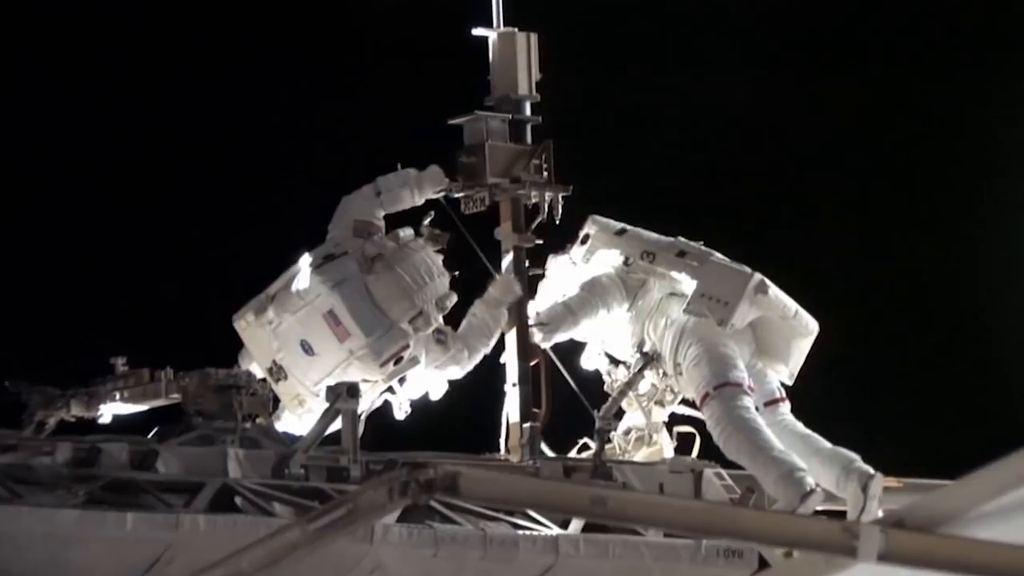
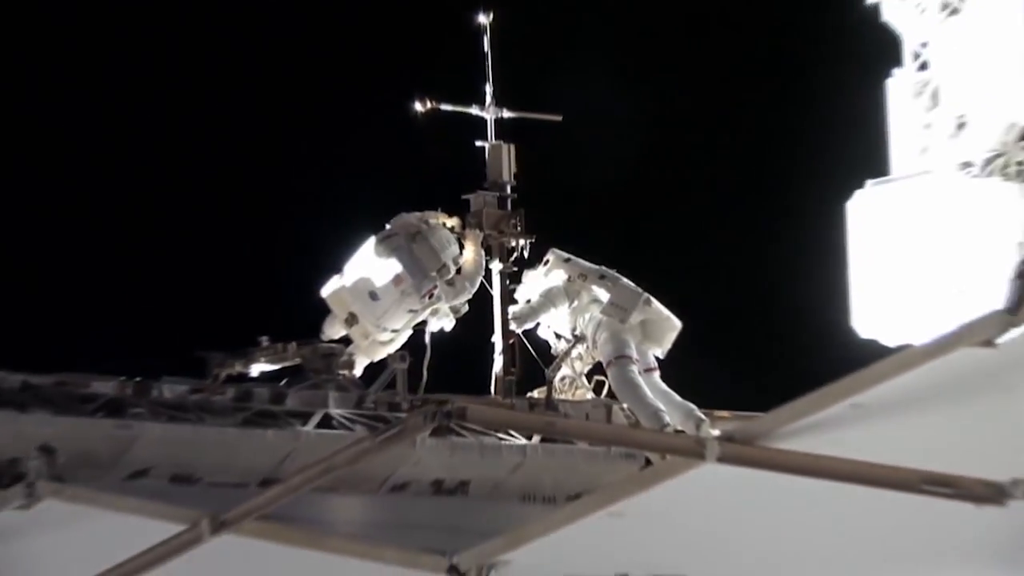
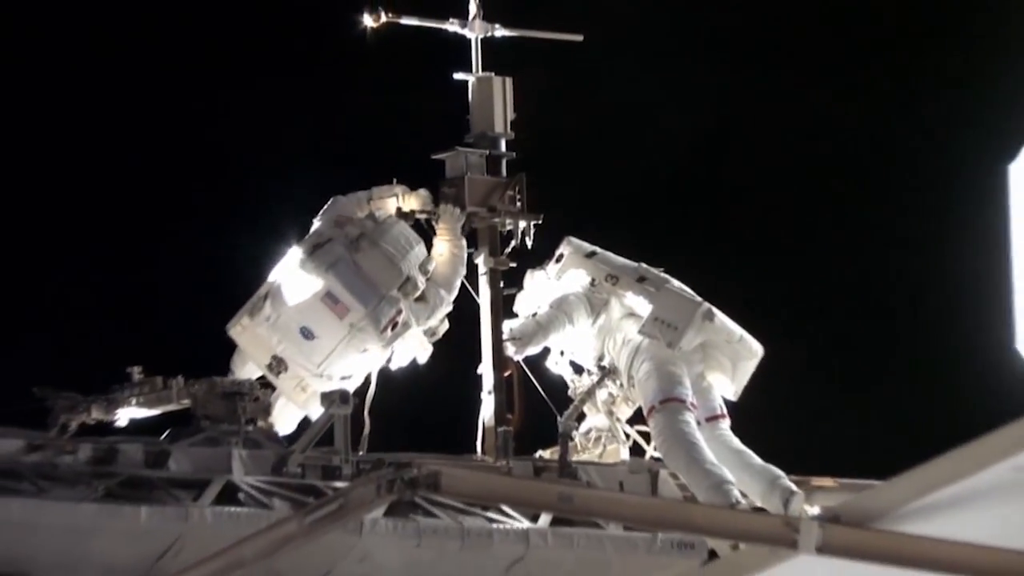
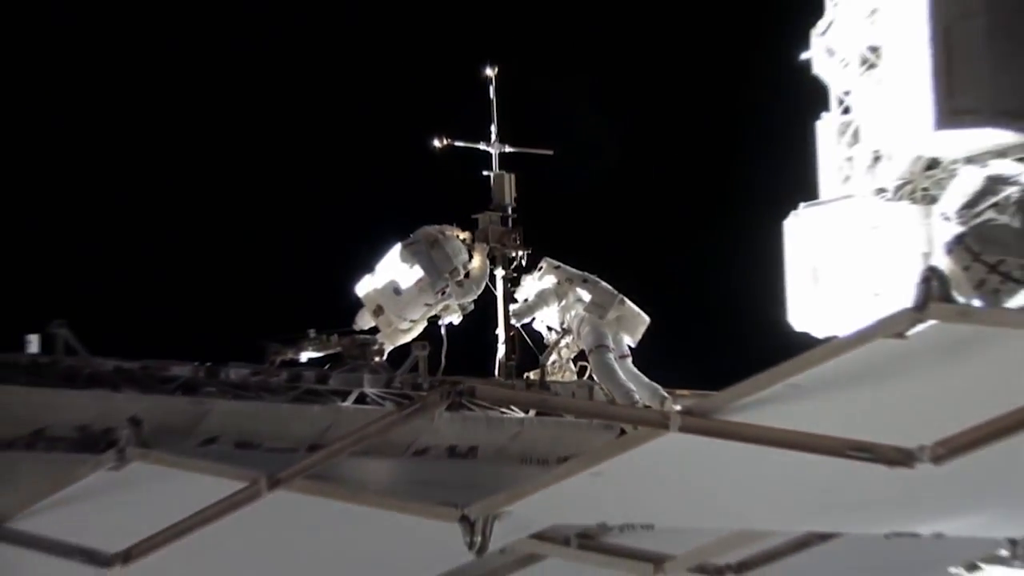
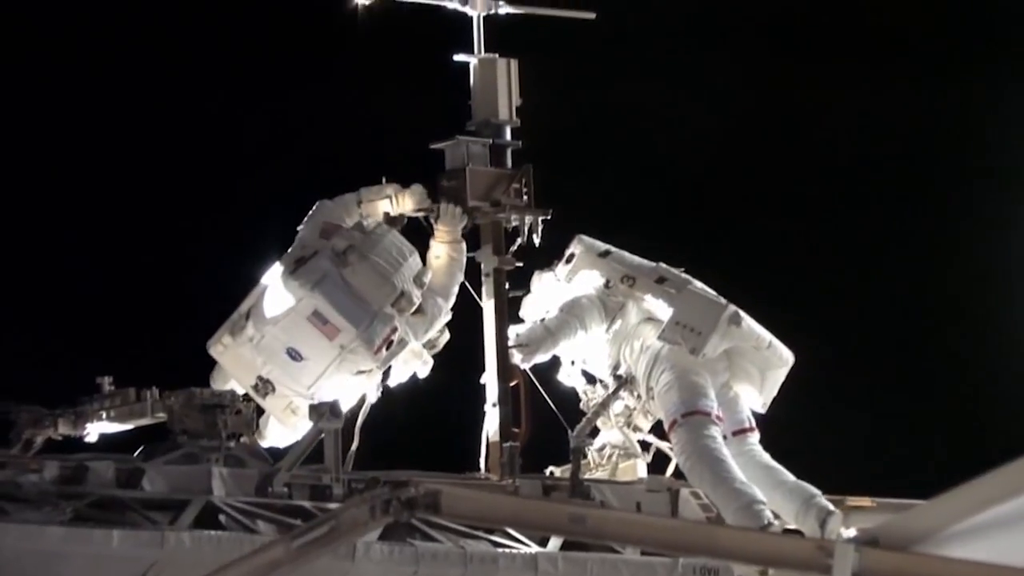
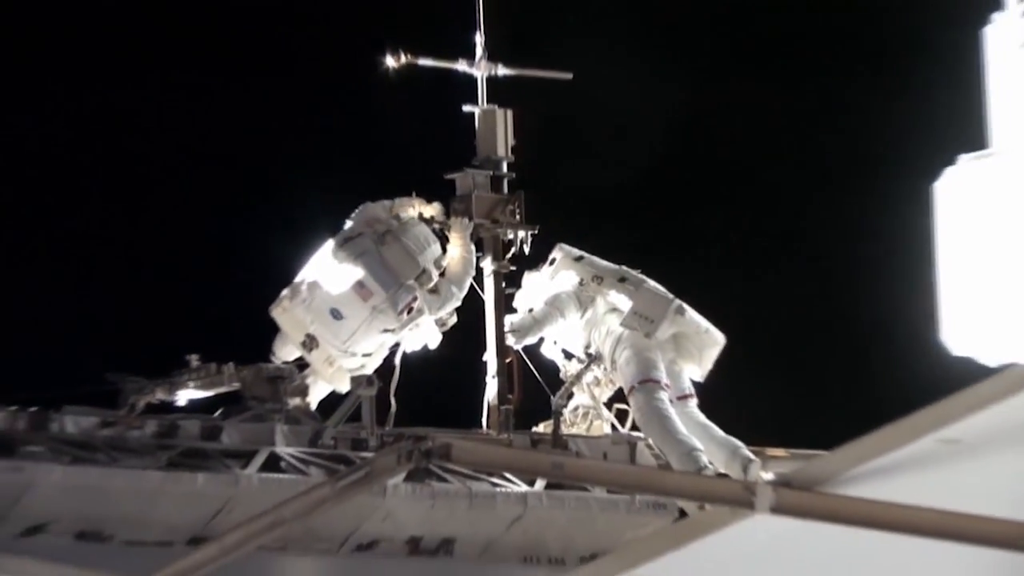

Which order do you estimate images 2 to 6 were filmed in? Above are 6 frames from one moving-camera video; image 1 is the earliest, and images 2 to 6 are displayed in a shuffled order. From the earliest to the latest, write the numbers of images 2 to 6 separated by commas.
5, 3, 6, 2, 4
